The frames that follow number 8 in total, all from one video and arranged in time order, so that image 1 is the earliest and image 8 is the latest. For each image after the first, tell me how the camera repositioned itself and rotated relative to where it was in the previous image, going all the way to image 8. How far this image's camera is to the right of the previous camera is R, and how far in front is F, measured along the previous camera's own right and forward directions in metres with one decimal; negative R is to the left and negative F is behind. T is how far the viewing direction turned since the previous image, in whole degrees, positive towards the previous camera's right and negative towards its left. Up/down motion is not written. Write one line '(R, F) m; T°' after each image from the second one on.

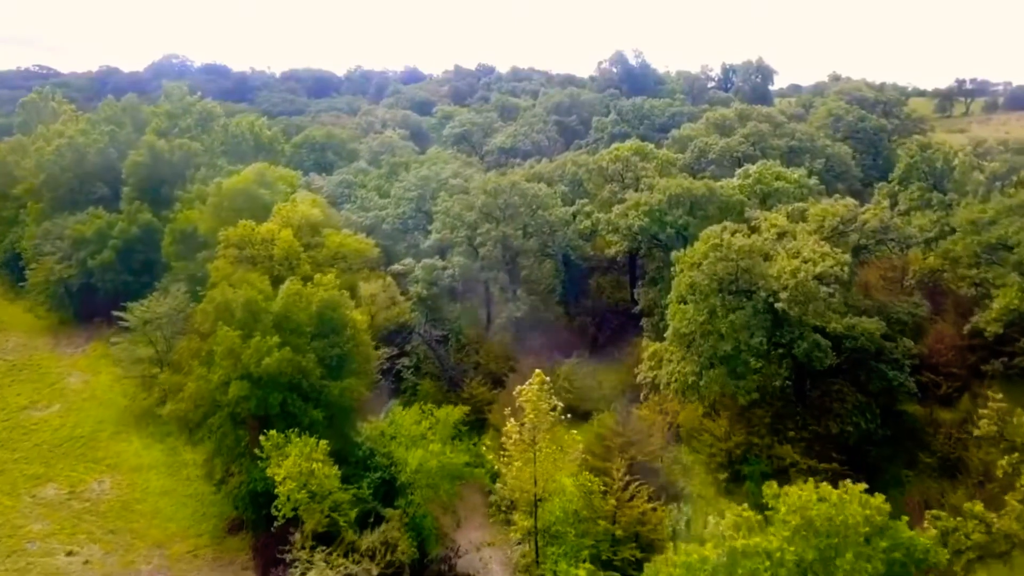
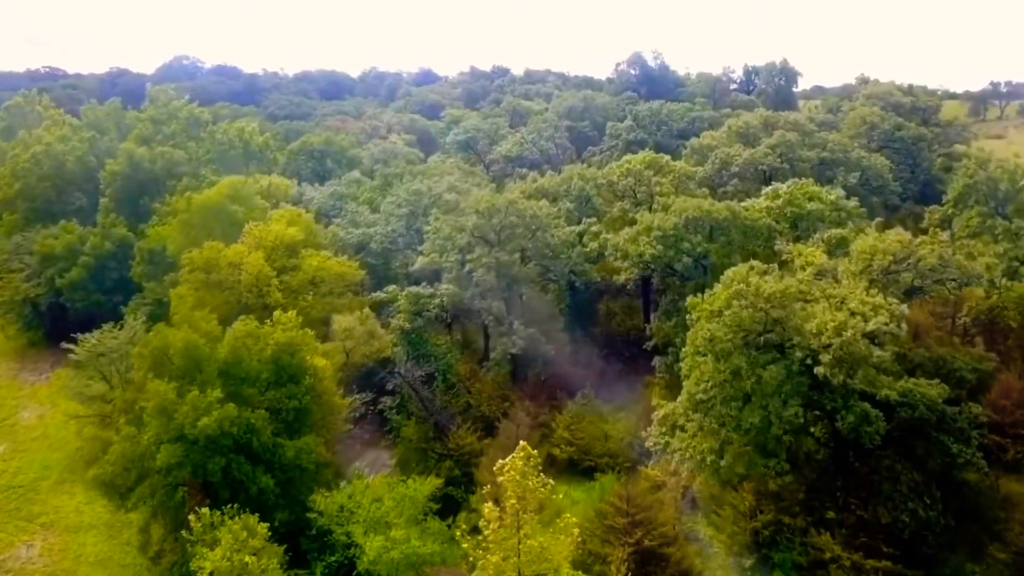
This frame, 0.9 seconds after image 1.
(+0.8, +3.7) m; -1°
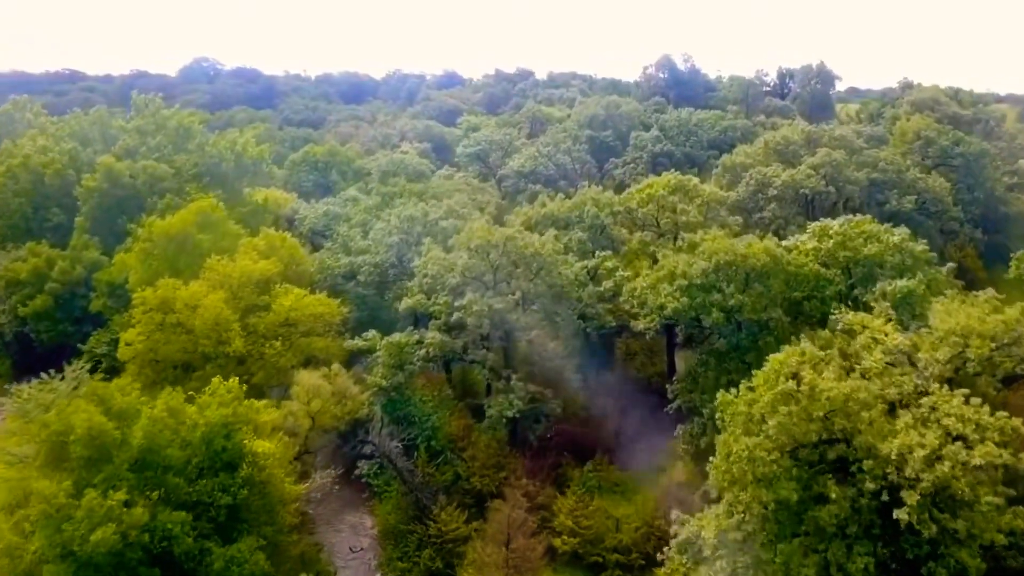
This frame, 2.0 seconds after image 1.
(+0.9, +4.3) m; -2°
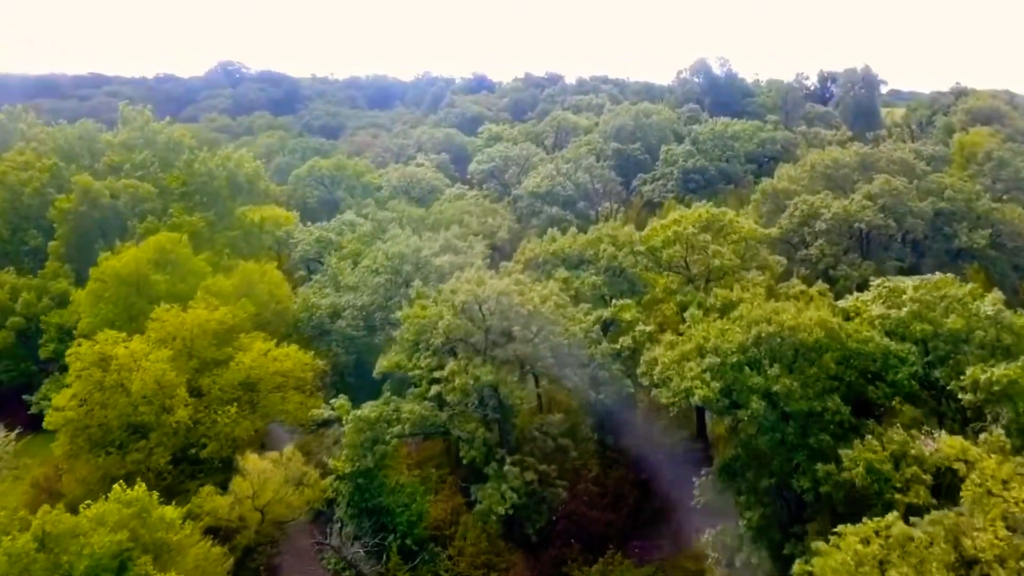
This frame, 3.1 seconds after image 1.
(+0.9, +4.3) m; -2°
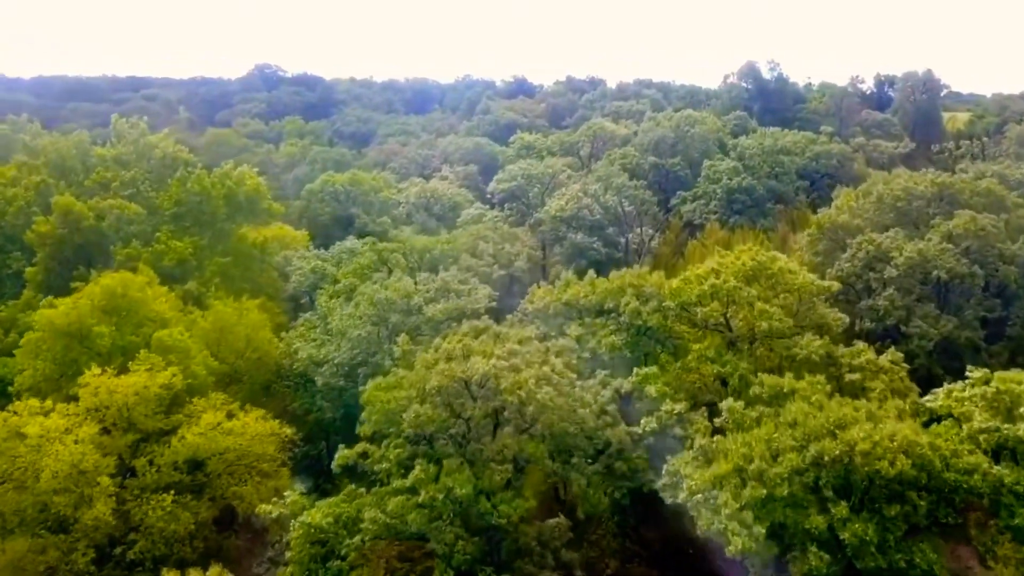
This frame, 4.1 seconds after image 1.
(+1.0, +4.3) m; -3°
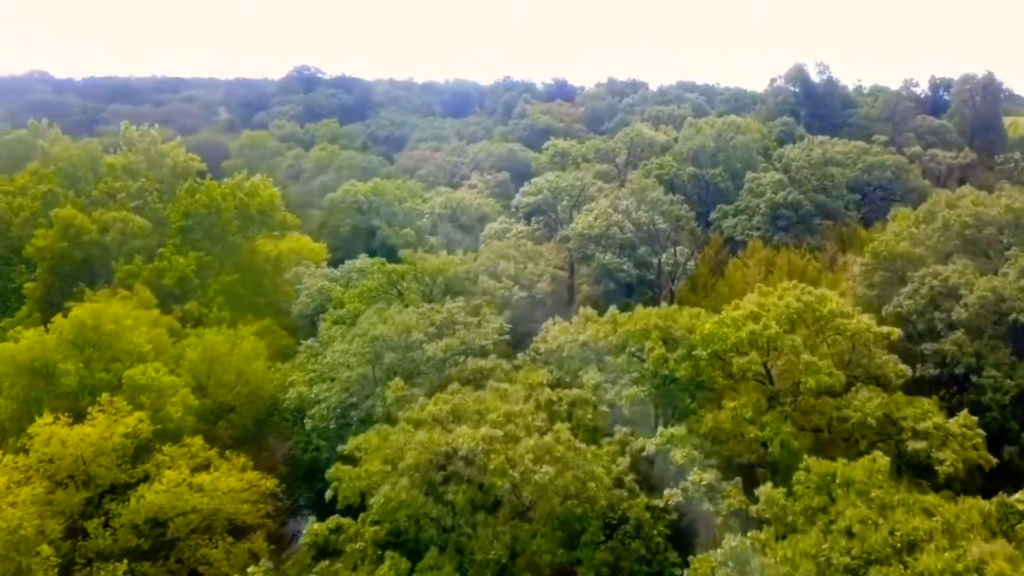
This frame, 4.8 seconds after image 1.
(+0.7, +2.6) m; -3°
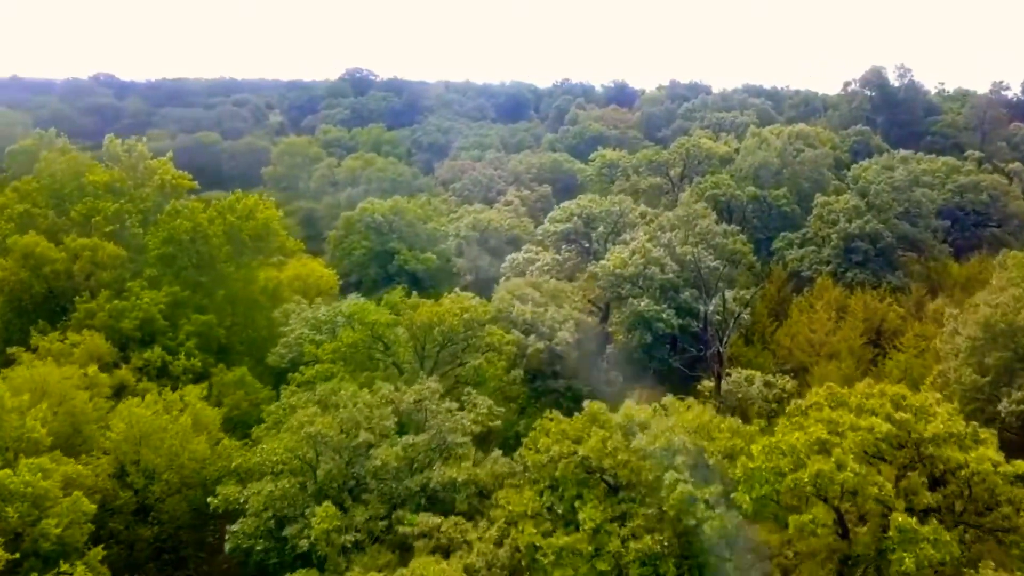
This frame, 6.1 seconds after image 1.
(+1.5, +5.3) m; -4°
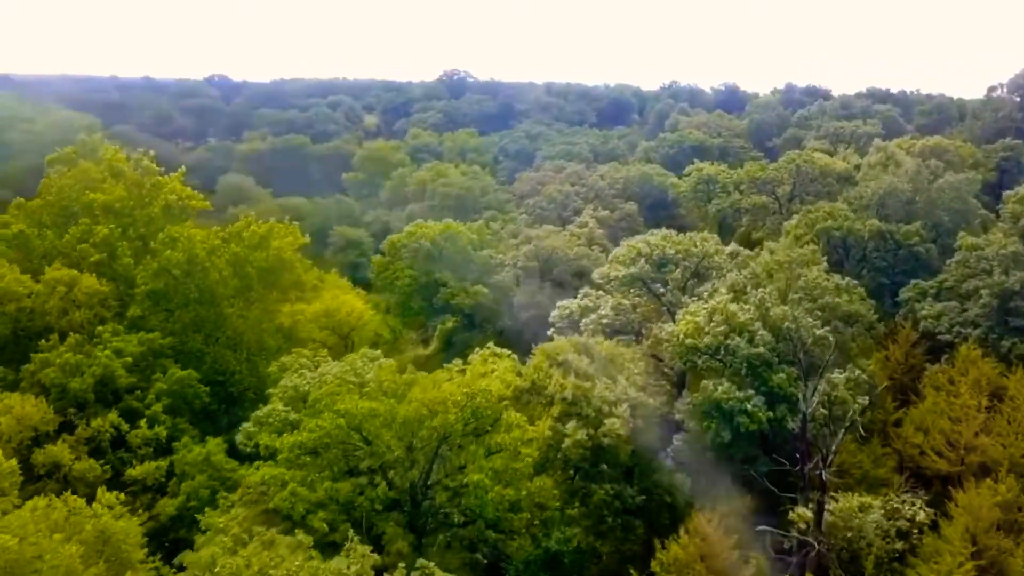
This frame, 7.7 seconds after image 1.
(+1.7, +6.4) m; -7°
